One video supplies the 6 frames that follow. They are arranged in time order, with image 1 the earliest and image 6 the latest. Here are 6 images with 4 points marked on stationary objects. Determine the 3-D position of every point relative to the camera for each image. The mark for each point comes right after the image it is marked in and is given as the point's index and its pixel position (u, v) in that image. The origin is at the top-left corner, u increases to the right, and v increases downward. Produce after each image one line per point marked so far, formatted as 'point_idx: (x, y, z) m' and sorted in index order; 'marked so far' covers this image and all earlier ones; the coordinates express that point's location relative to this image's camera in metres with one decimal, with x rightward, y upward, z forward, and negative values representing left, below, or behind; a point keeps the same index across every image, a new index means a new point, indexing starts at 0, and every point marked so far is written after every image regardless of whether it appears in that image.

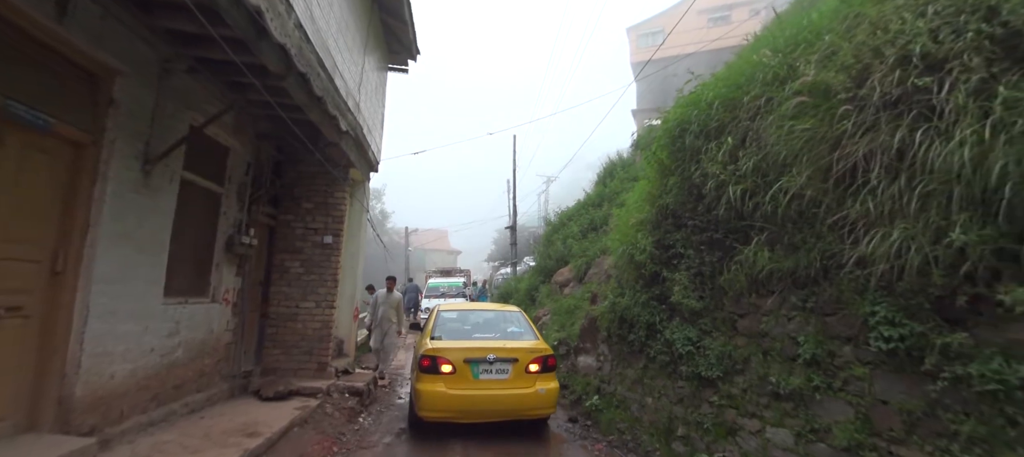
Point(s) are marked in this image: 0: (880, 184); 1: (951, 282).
0: (+2.0, +0.2, +2.5) m
1: (+2.1, -0.3, +2.1) m
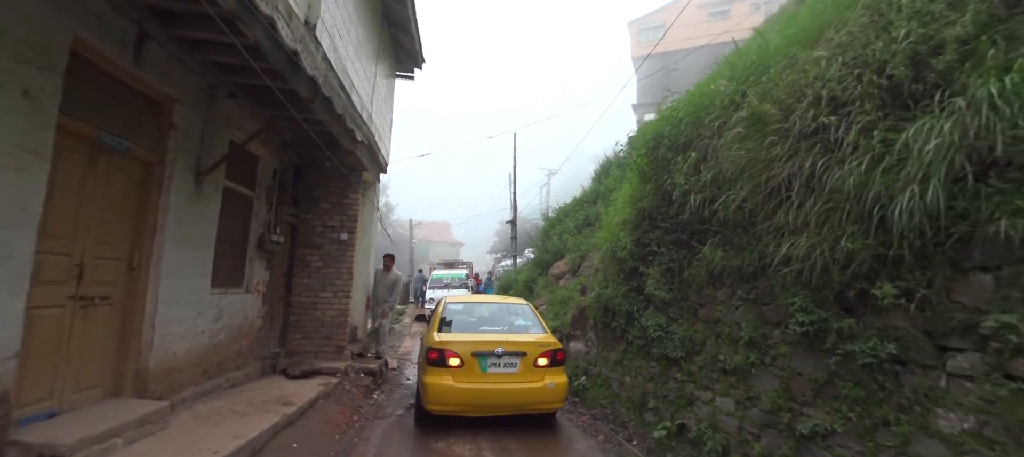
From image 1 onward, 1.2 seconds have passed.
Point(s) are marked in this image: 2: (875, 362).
0: (+2.0, +0.2, +3.1) m
1: (+2.1, -0.3, +2.7) m
2: (+2.1, -0.8, +2.5) m
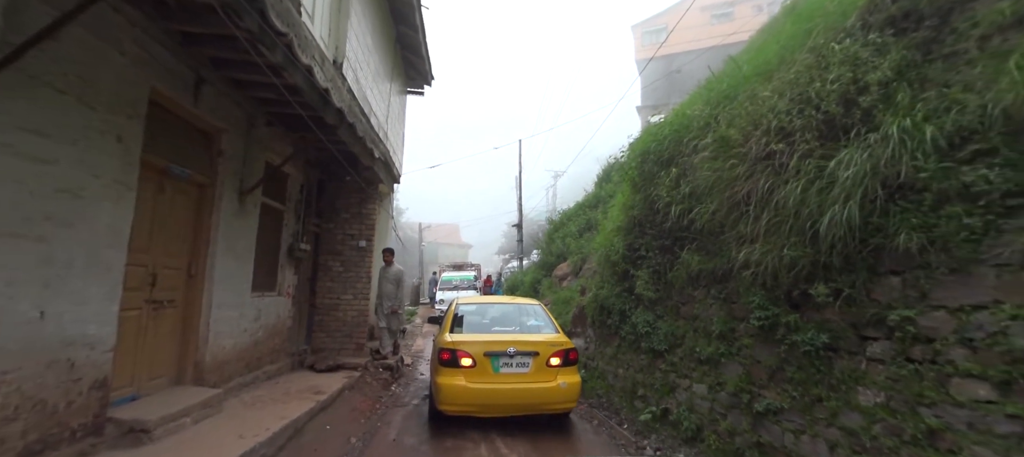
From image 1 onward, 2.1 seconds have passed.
0: (+2.0, +0.1, +3.6) m
1: (+2.1, -0.4, +3.3) m
2: (+2.1, -0.8, +3.1) m
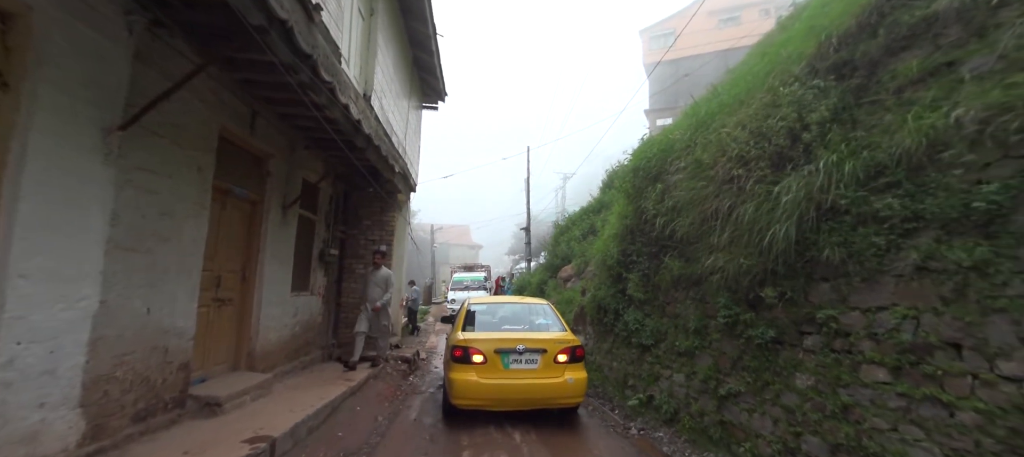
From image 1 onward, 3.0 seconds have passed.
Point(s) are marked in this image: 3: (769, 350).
0: (+2.0, 0.0, +4.3) m
1: (+2.1, -0.5, +3.9) m
2: (+2.1, -0.9, +3.7) m
3: (+2.1, -1.0, +3.7) m
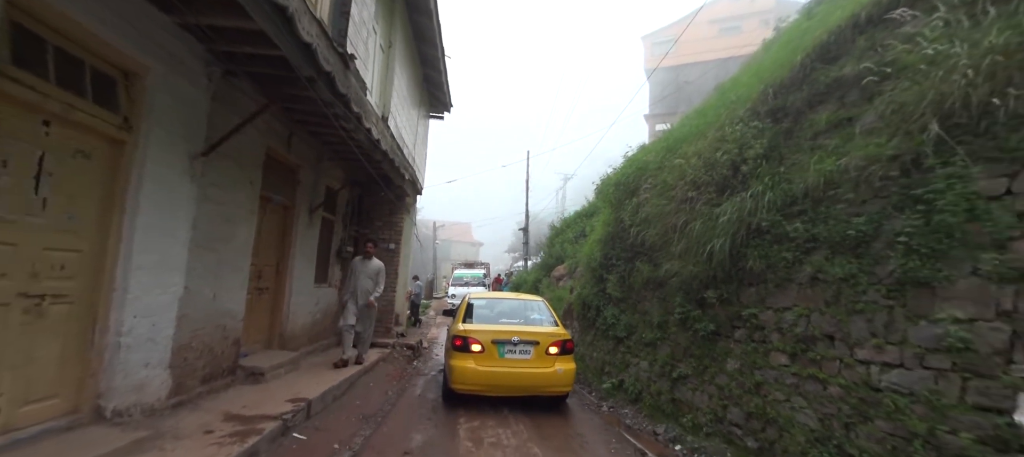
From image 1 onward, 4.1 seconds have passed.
0: (+1.9, -0.1, +5.1) m
1: (+2.0, -0.6, +4.8) m
2: (+2.0, -1.1, +4.6) m
3: (+2.0, -1.1, +4.5) m
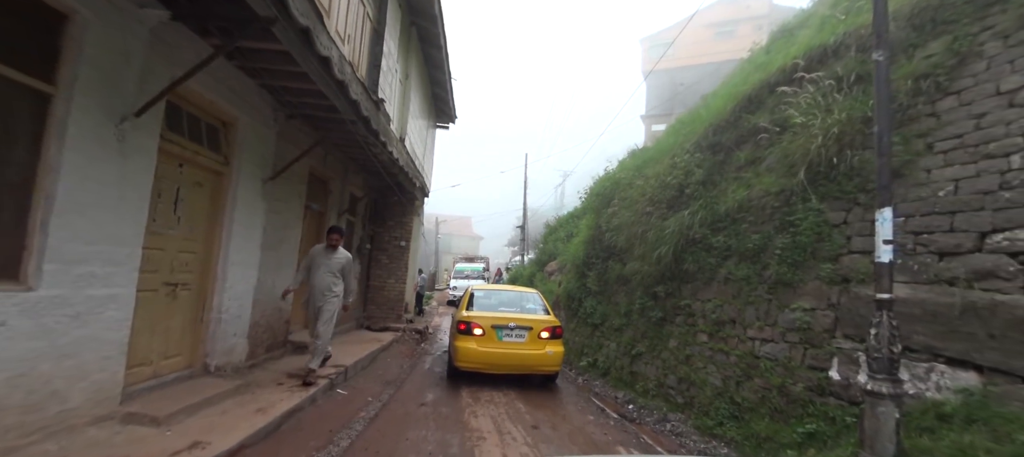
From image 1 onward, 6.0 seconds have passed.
0: (+1.8, -0.2, +6.4) m
1: (+1.9, -0.8, +6.0) m
2: (+1.9, -1.2, +5.8) m
3: (+1.9, -1.3, +5.8) m
